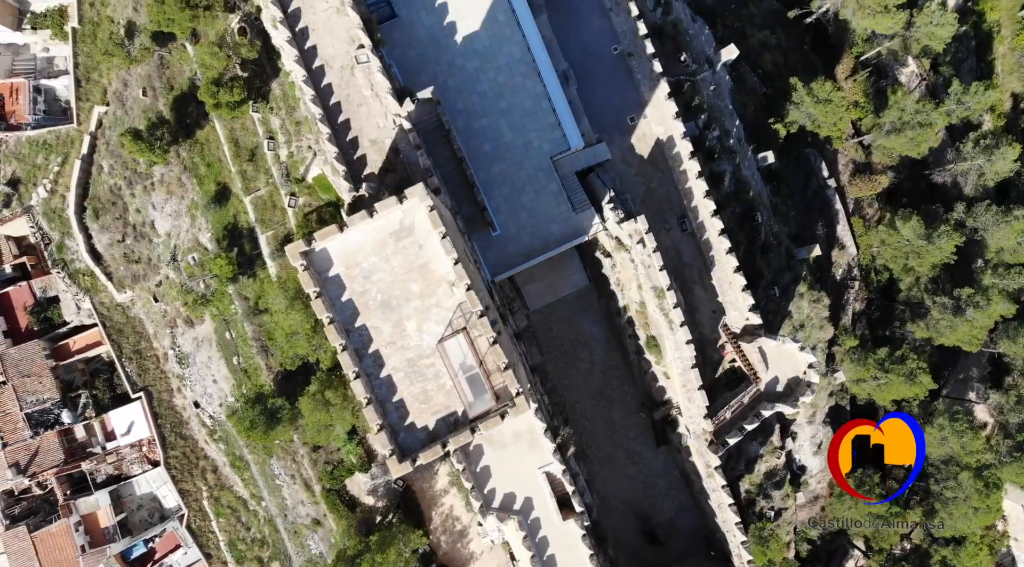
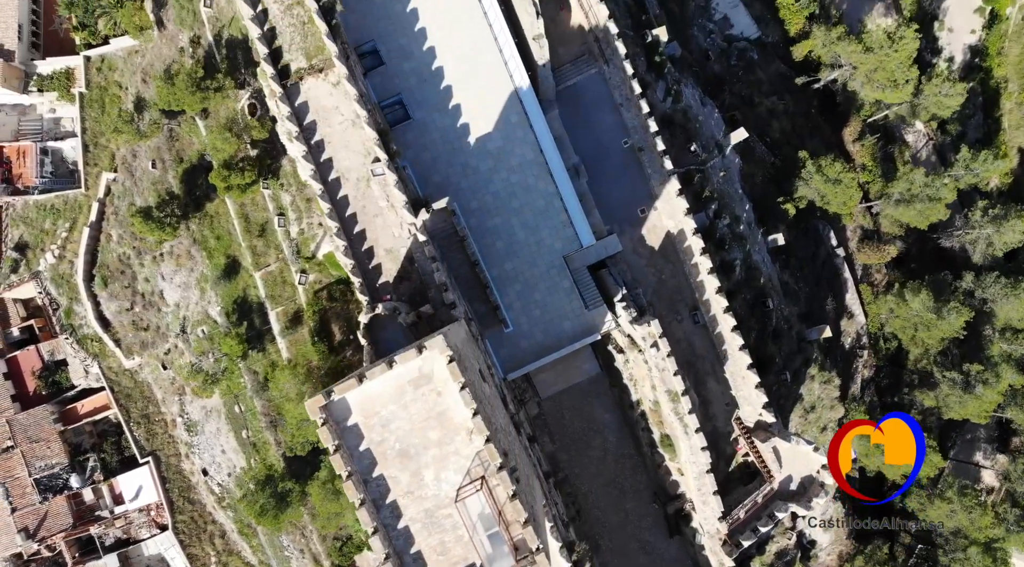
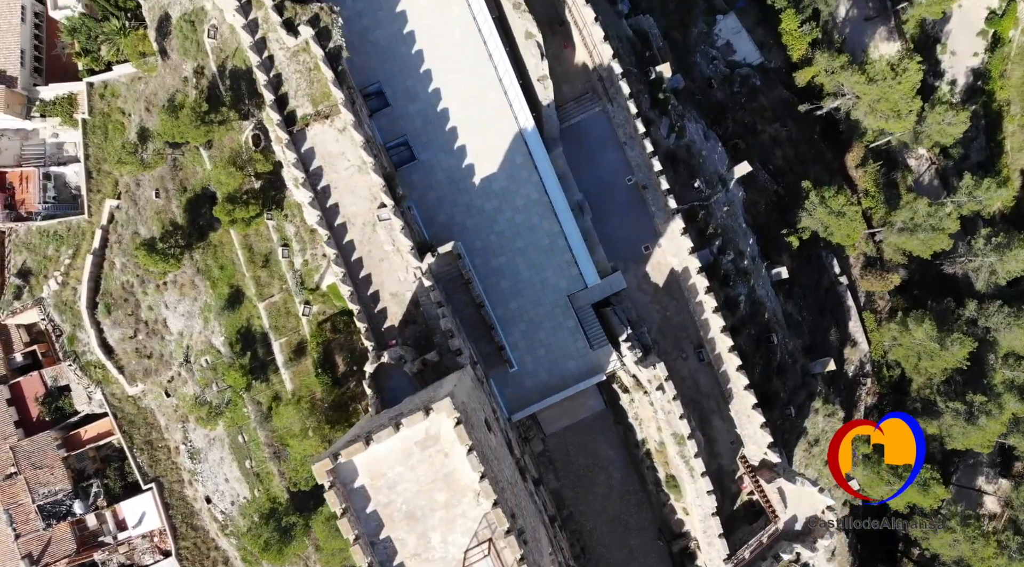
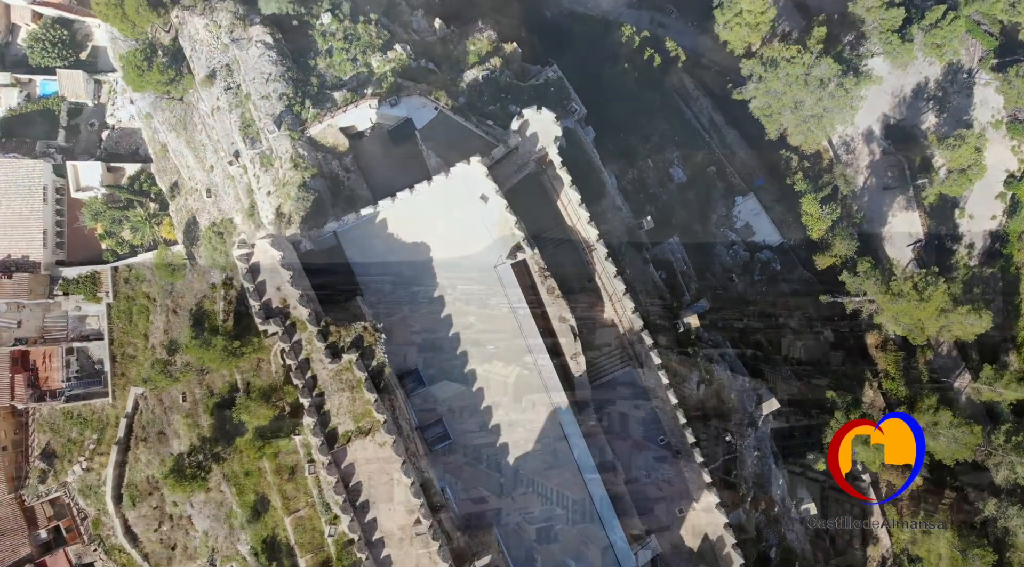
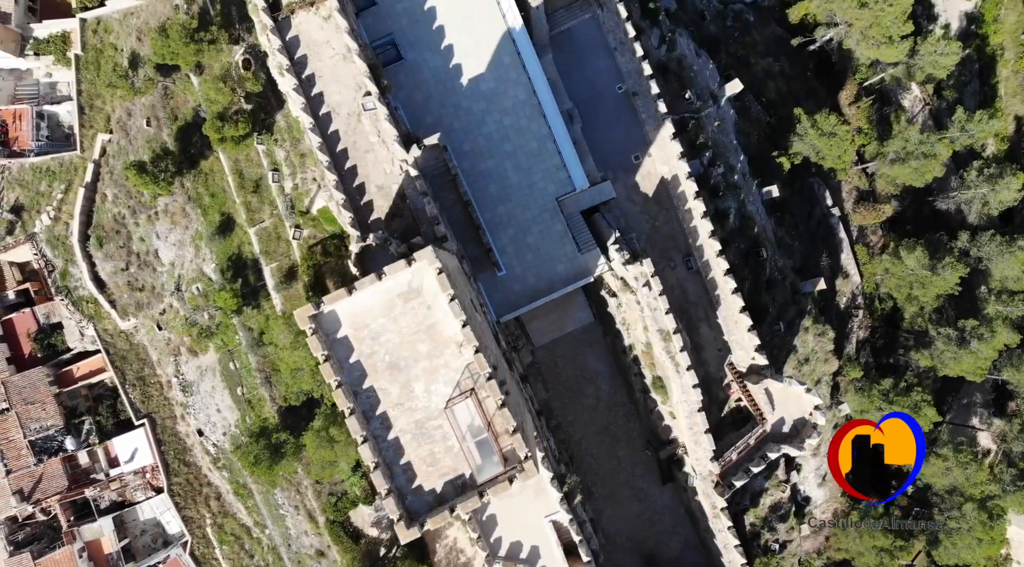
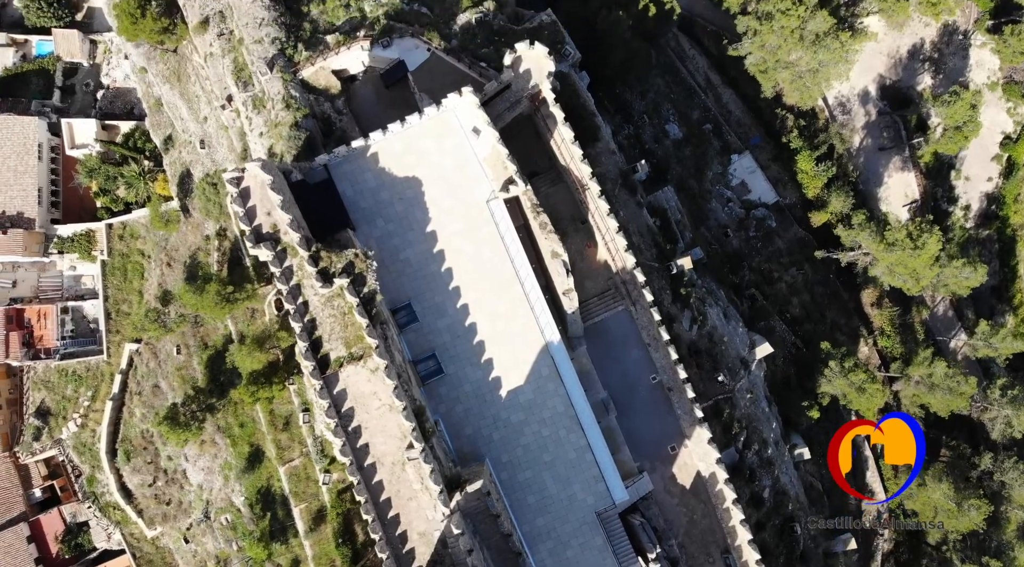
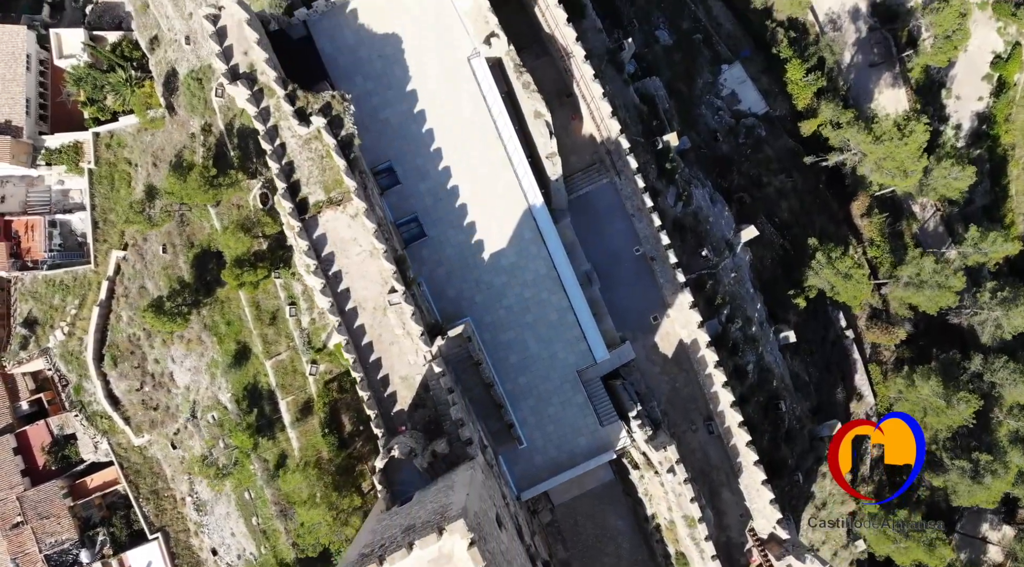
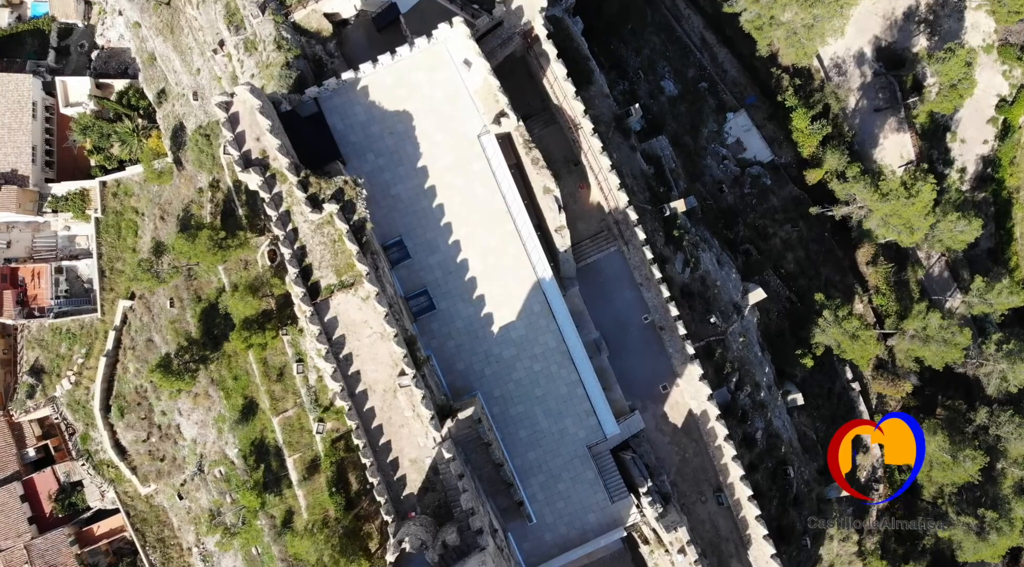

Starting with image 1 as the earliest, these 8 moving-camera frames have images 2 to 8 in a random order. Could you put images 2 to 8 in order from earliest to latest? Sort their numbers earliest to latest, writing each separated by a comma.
5, 2, 3, 7, 8, 6, 4
